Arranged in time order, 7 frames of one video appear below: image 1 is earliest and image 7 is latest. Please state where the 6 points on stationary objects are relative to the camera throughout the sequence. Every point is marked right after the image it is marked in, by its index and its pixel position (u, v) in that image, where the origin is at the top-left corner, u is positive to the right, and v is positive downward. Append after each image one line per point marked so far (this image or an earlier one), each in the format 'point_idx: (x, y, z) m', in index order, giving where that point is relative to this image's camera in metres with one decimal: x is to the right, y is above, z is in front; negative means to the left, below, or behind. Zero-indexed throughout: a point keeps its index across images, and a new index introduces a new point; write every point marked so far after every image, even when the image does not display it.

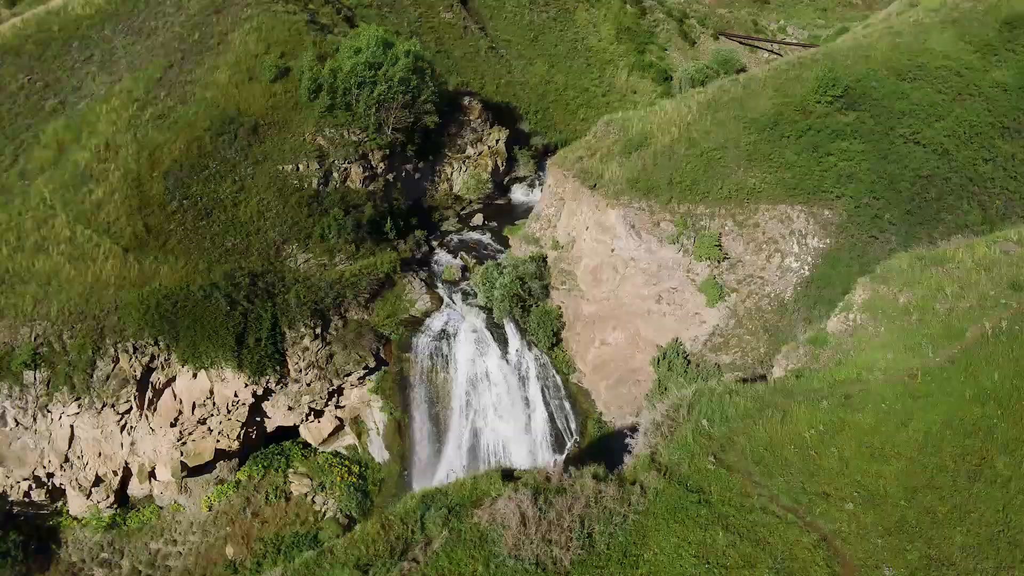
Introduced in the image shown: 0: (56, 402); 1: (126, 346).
0: (-16.0, -3.9, +19.5) m
1: (-13.6, -1.9, +19.9) m
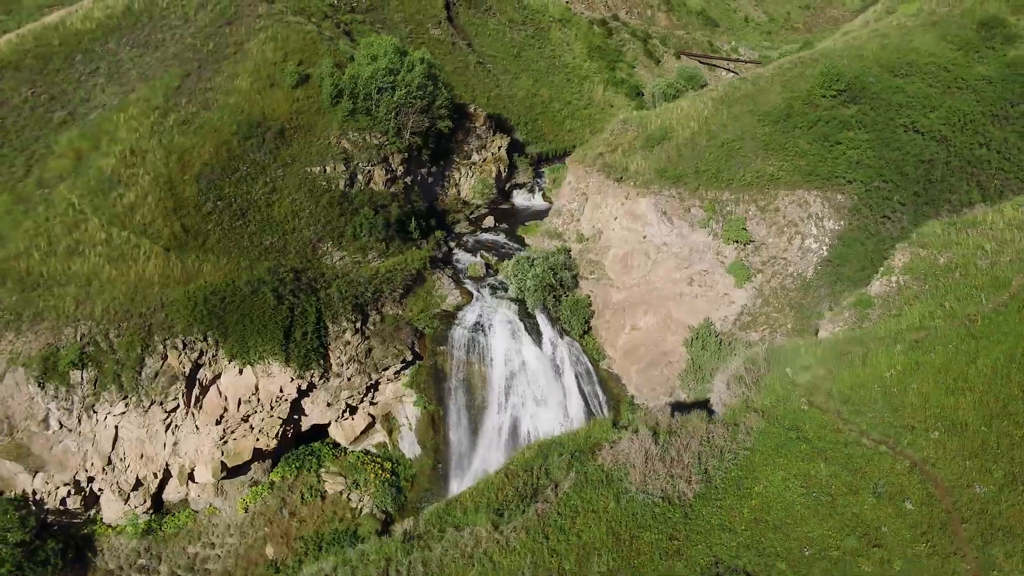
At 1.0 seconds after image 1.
0: (-14.2, -3.9, +19.2) m
1: (-11.9, -1.9, +19.8) m
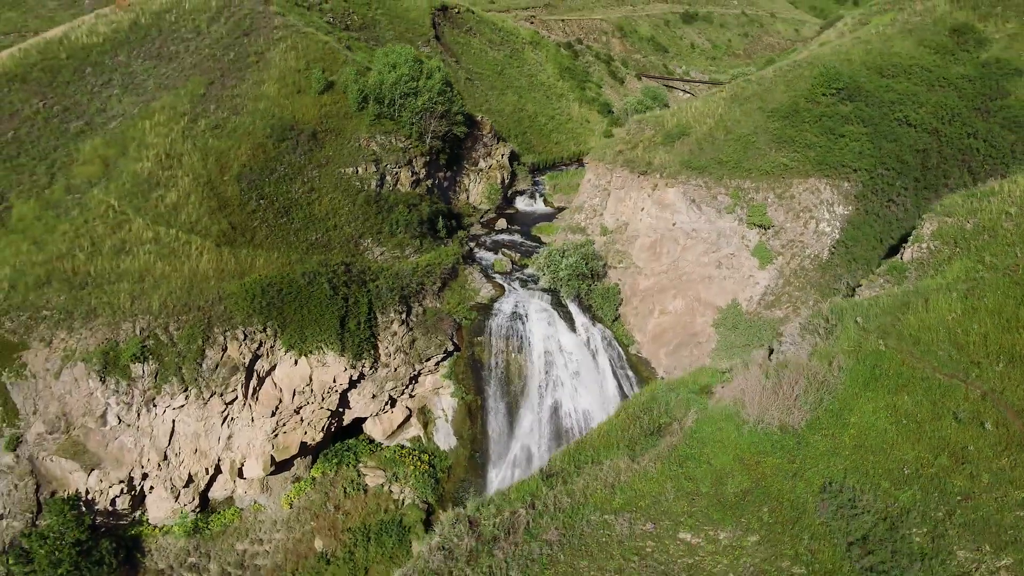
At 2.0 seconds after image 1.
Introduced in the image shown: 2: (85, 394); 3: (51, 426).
0: (-12.2, -3.7, +19.3) m
1: (-10.0, -1.6, +20.0) m
2: (-14.5, -3.6, +18.6) m
3: (-15.6, -4.7, +18.5) m
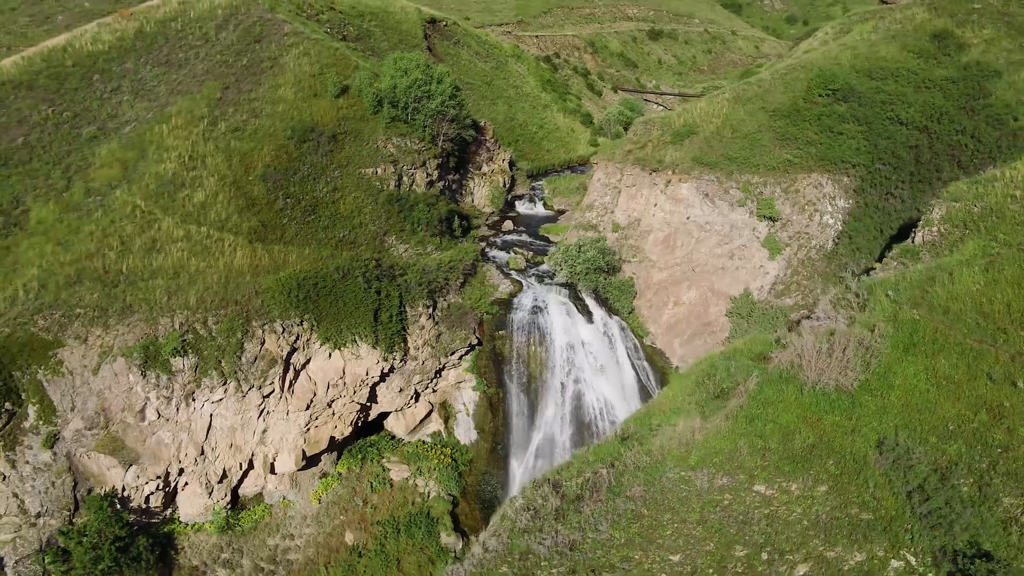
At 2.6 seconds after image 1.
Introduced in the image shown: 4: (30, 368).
0: (-10.9, -3.6, +19.4) m
1: (-8.8, -1.4, +20.3) m
2: (-13.2, -3.4, +18.7) m
3: (-14.3, -4.6, +18.6) m
4: (-16.2, -2.7, +18.4) m
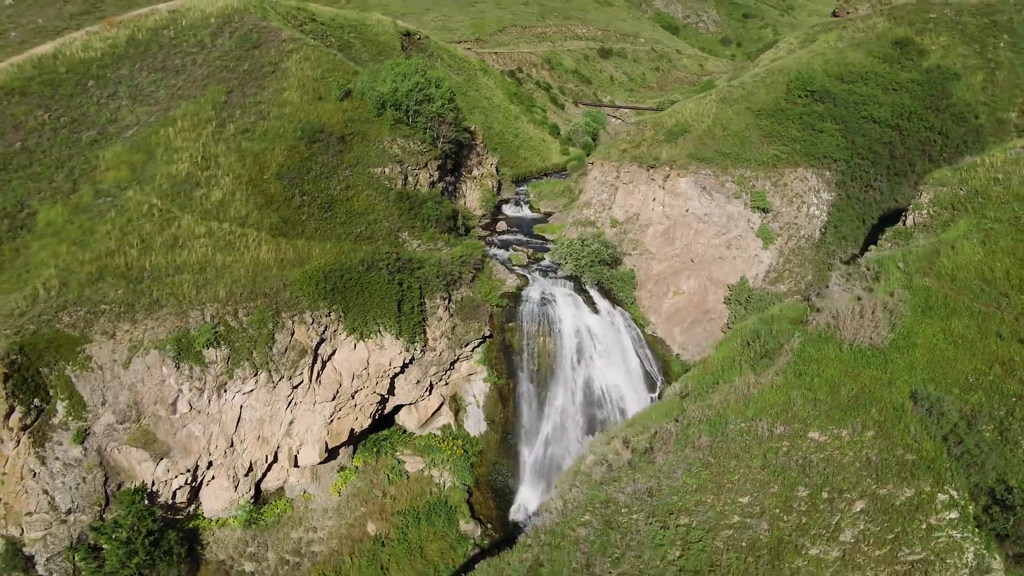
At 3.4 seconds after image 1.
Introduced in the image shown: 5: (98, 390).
0: (-10.0, -3.3, +19.7) m
1: (-8.0, -1.1, +20.7) m
2: (-12.2, -3.2, +18.8) m
3: (-13.3, -4.4, +18.6) m
4: (-15.3, -2.6, +18.4) m
5: (-14.1, -3.5, +18.6) m
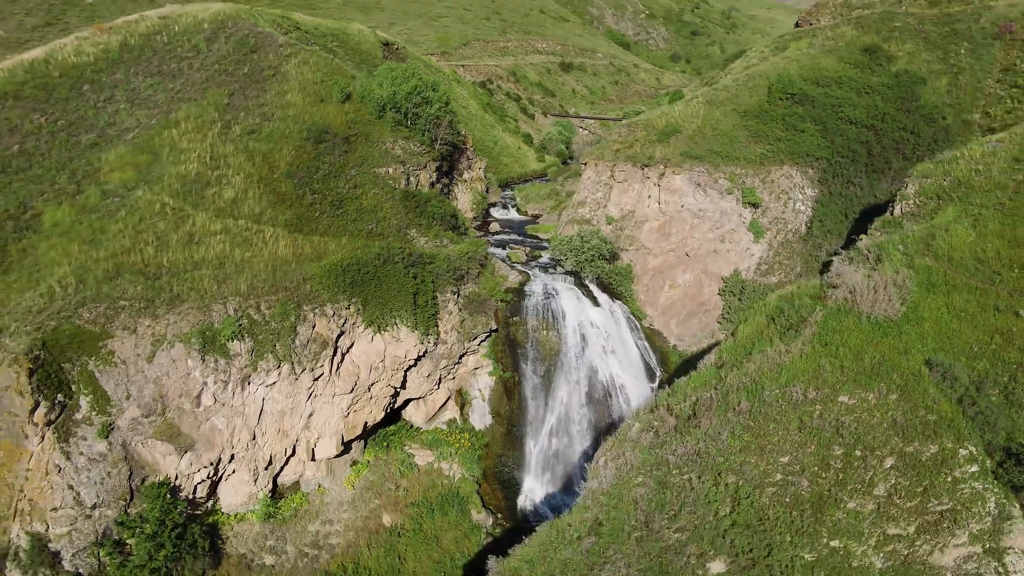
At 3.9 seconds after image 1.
0: (-9.3, -3.1, +20.0) m
1: (-7.4, -0.9, +21.1) m
2: (-11.5, -3.0, +19.0) m
3: (-12.6, -4.2, +18.8) m
4: (-14.6, -2.4, +18.4) m
5: (-13.4, -3.3, +18.7) m
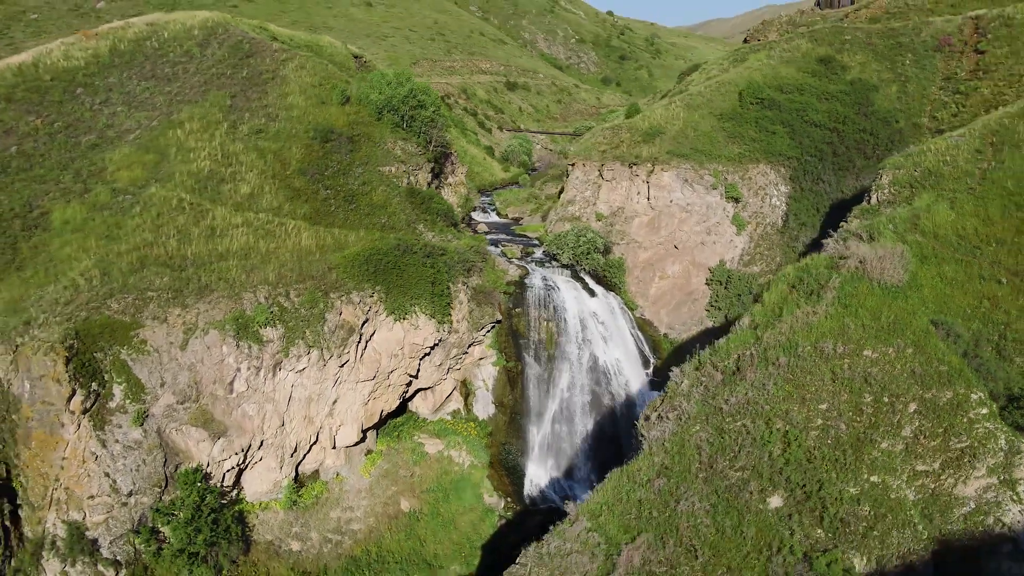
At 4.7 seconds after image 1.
0: (-8.5, -2.7, +20.6) m
1: (-6.7, -0.5, +21.9) m
2: (-10.6, -2.6, +19.5) m
3: (-11.6, -3.8, +19.1) m
4: (-13.6, -2.1, +18.7) m
5: (-12.4, -2.9, +19.0) m
